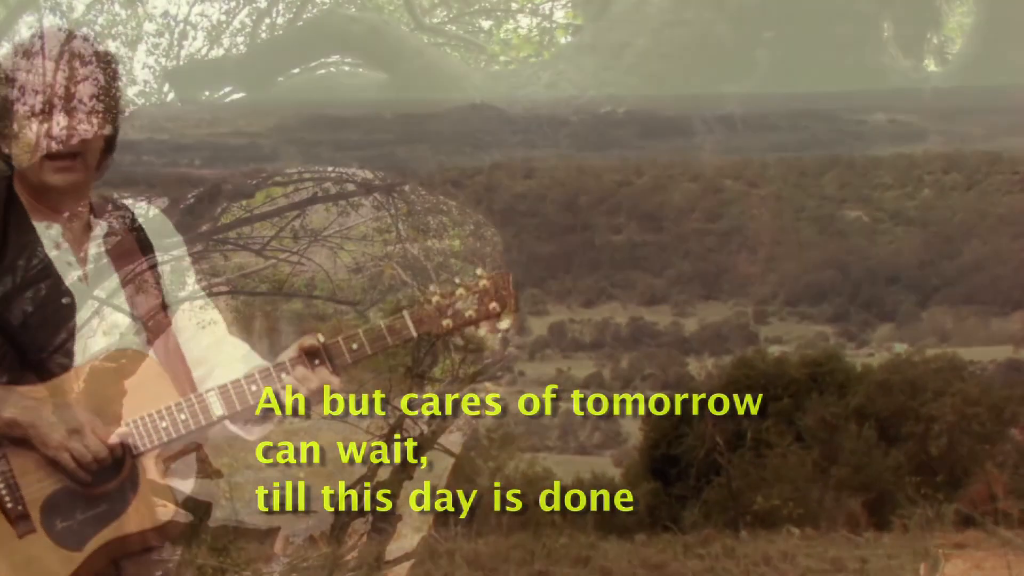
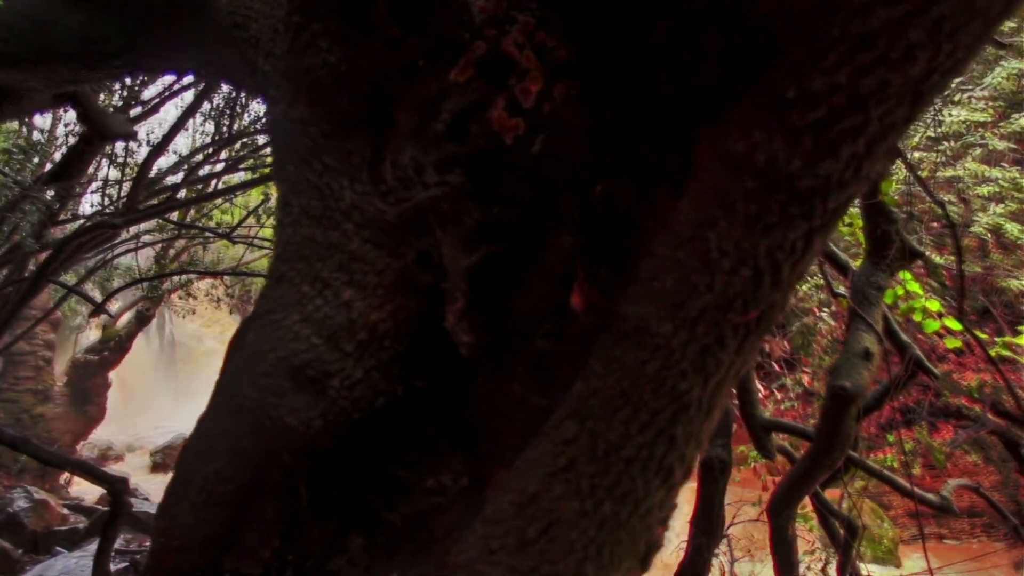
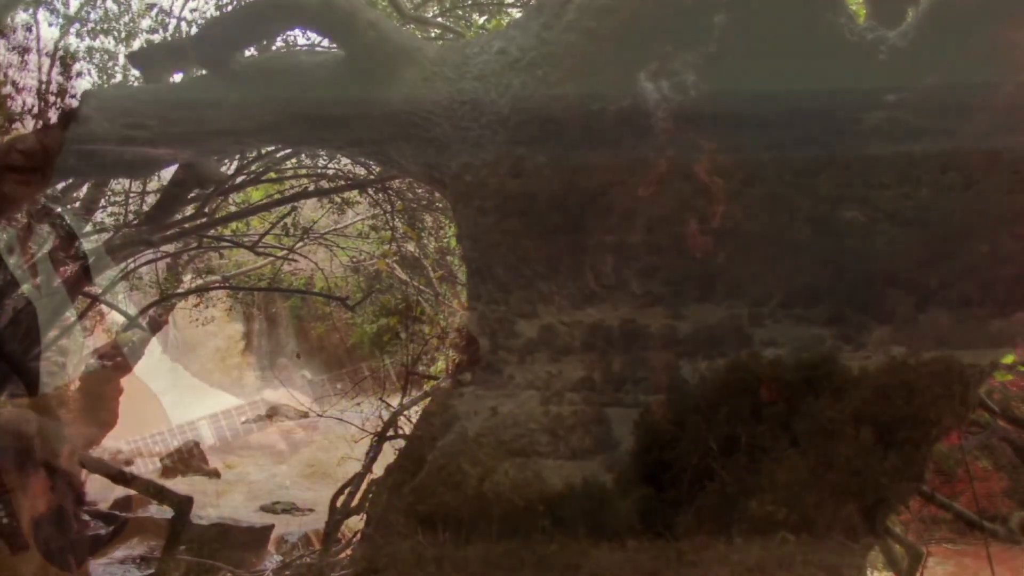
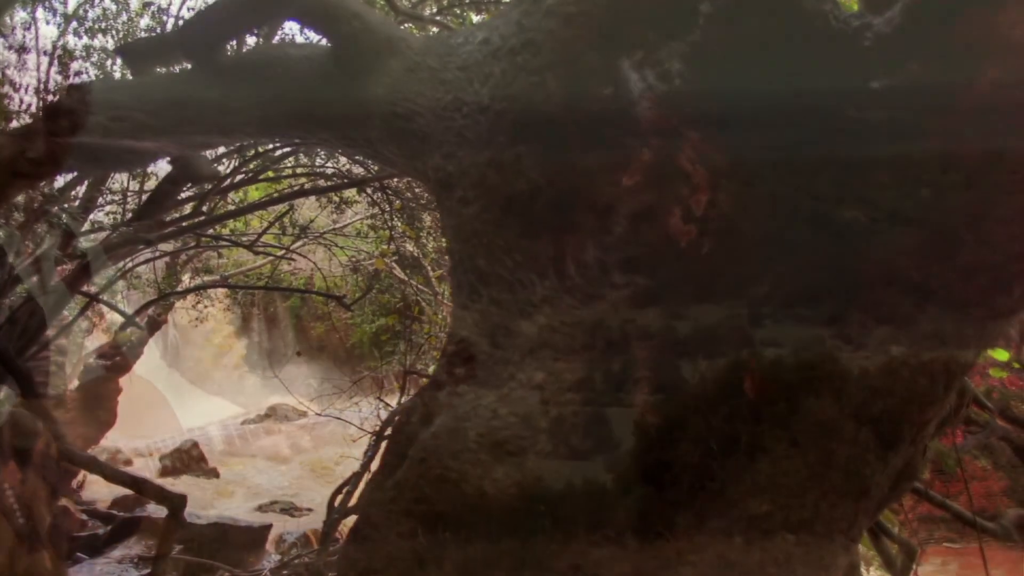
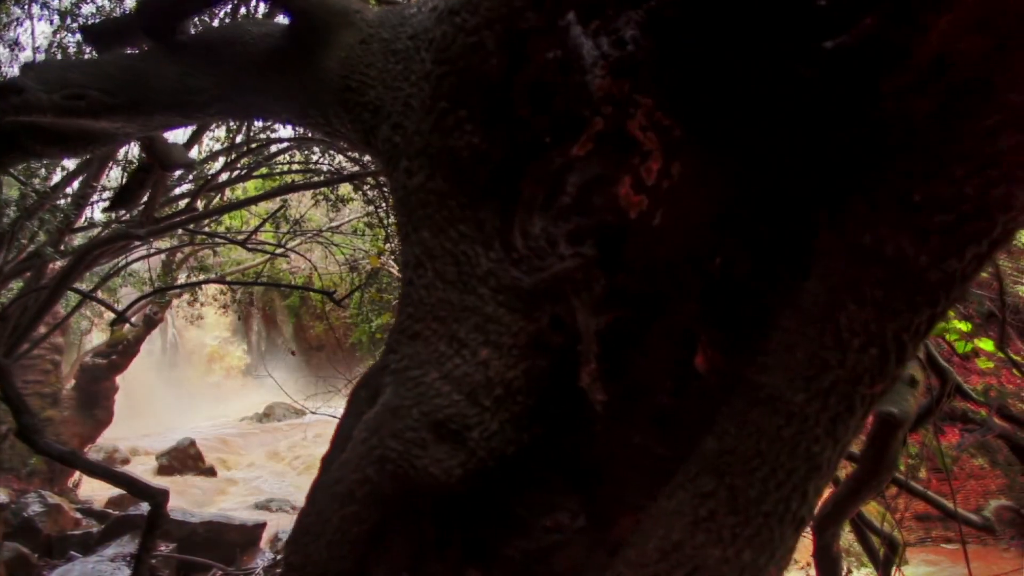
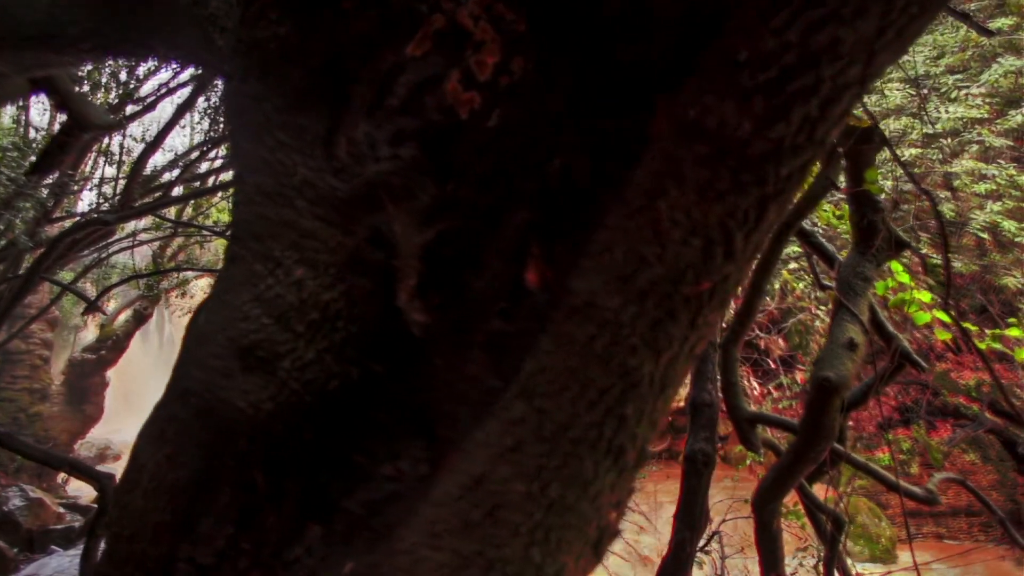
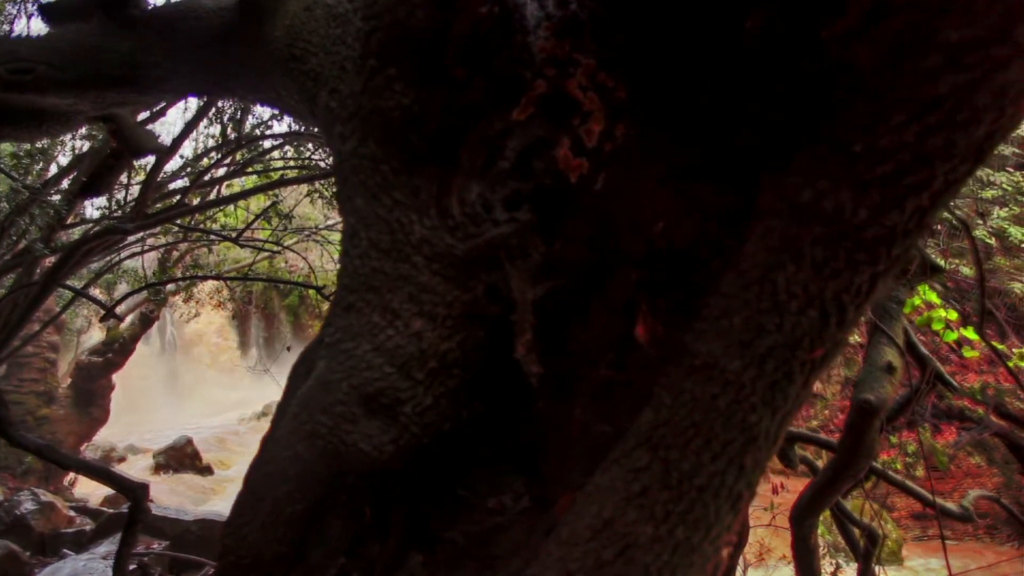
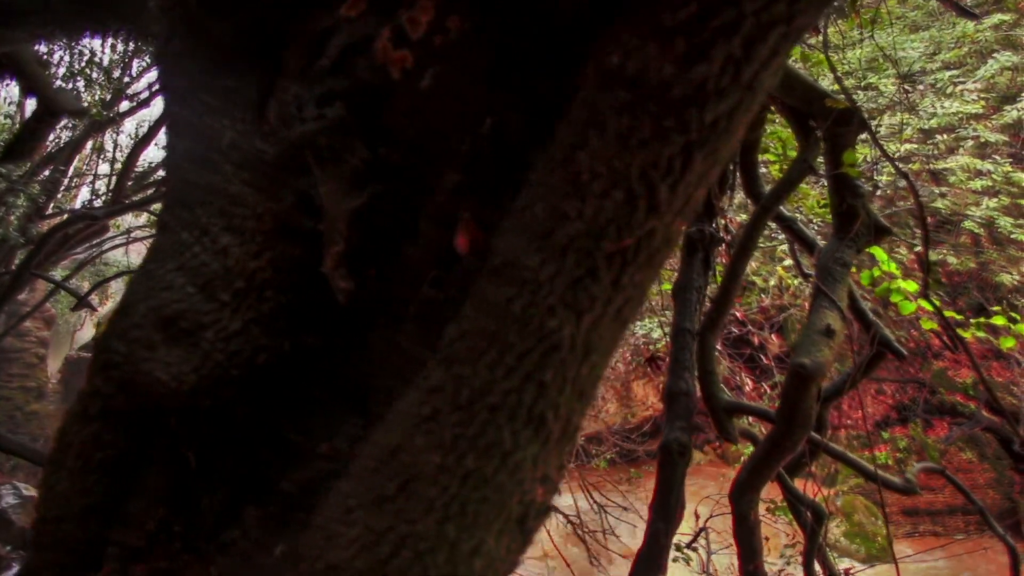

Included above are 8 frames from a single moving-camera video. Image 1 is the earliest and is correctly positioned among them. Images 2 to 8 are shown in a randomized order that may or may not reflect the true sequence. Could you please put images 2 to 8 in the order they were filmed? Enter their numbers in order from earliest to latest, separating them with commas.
3, 4, 5, 7, 2, 6, 8
